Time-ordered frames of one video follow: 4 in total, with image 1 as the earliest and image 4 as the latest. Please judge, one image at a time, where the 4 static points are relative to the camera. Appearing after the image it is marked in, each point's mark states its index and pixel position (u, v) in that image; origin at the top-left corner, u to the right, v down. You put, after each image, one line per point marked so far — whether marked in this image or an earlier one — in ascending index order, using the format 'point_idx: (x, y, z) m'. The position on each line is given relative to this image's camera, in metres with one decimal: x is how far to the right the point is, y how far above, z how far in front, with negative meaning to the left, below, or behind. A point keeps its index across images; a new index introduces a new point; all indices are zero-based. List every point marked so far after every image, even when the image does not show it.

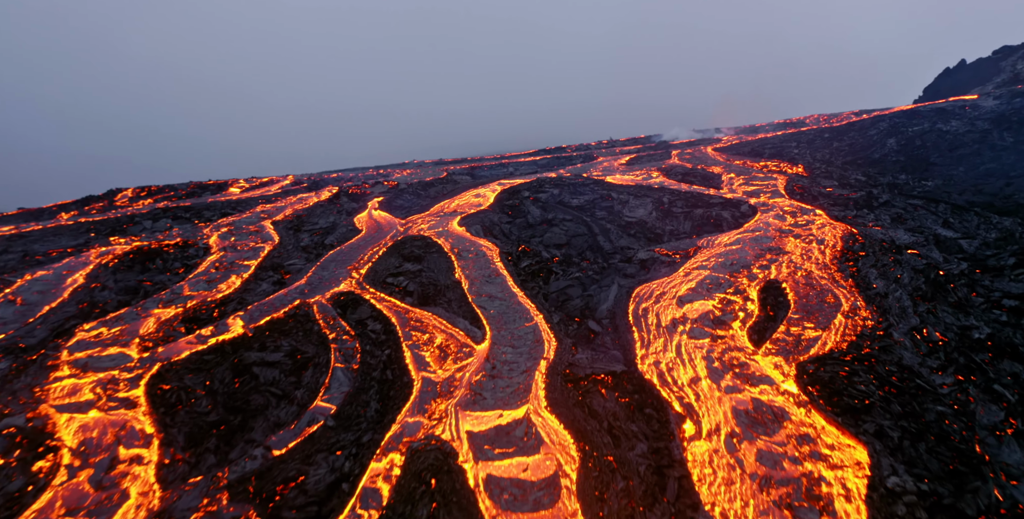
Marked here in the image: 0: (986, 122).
0: (+20.5, +5.9, +17.4) m
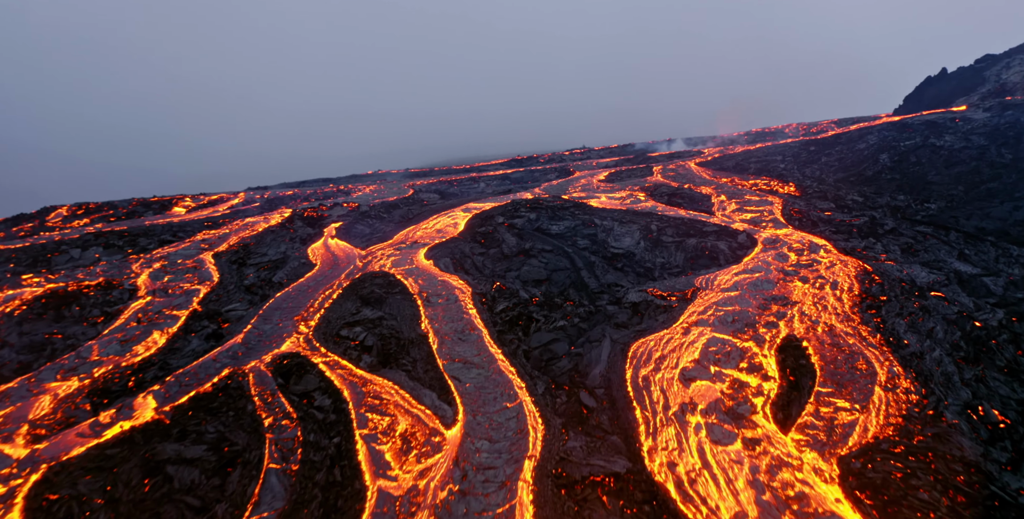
0: (+19.3, +5.1, +16.6) m
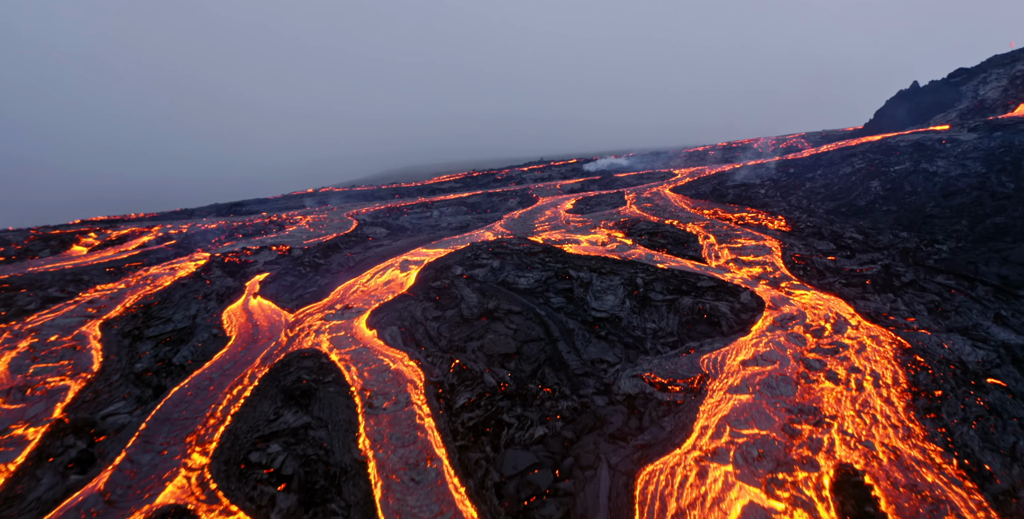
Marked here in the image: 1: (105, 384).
0: (+17.6, +3.7, +15.3) m
1: (-15.0, -4.6, +14.9) m
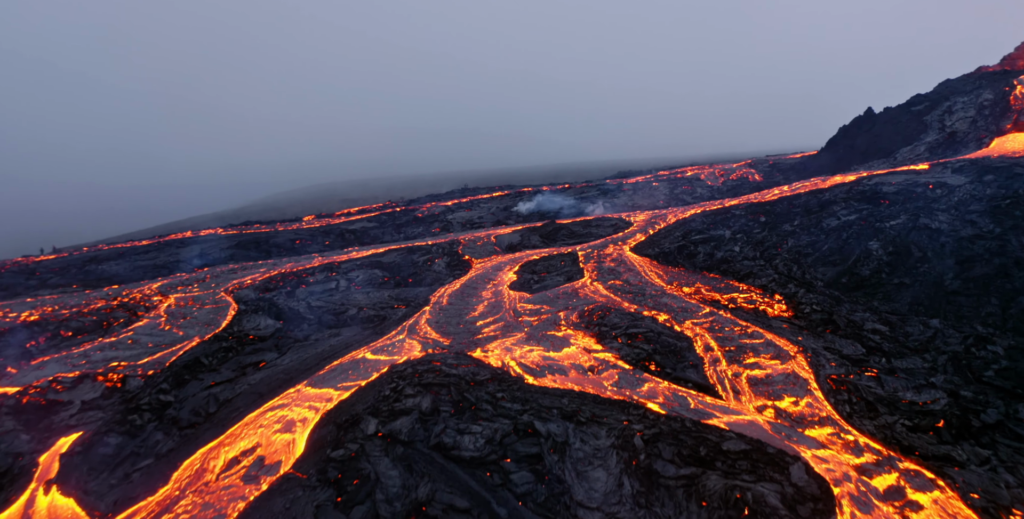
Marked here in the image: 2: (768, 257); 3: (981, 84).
0: (+15.3, +1.4, +13.1) m
1: (-15.9, -10.1, +7.5) m
2: (+9.8, +0.1, +15.4) m
3: (+20.4, +7.8, +17.7) m
